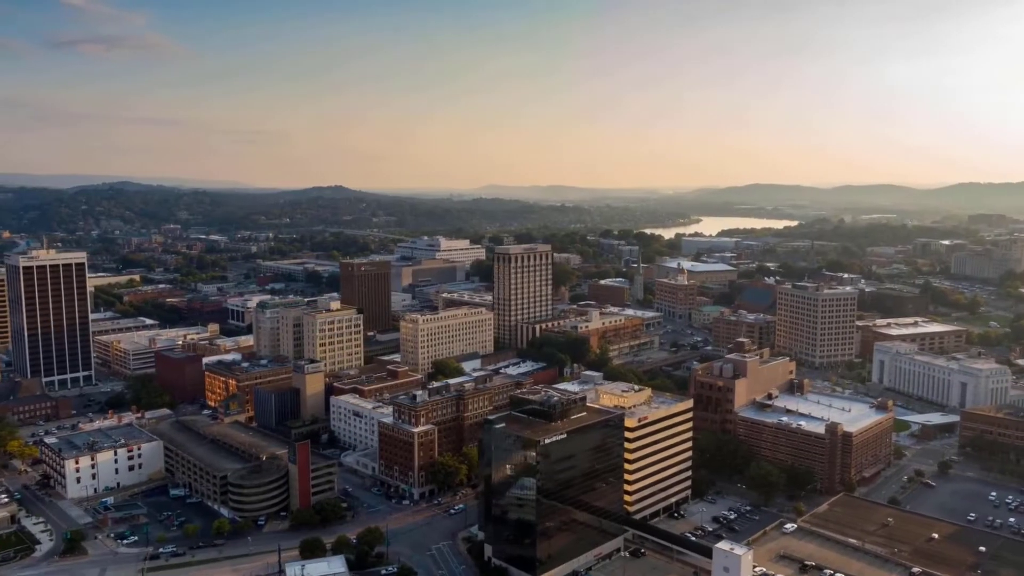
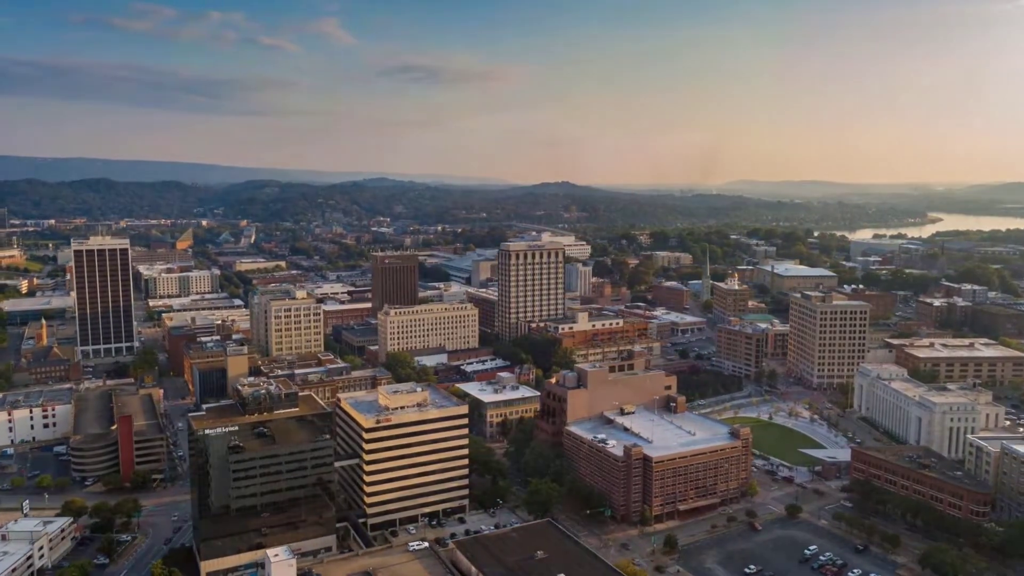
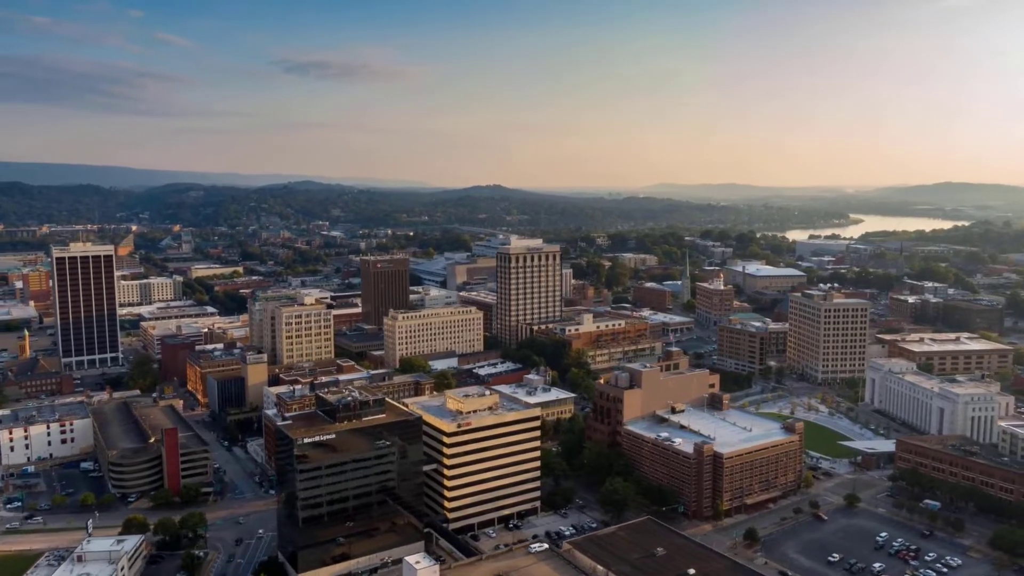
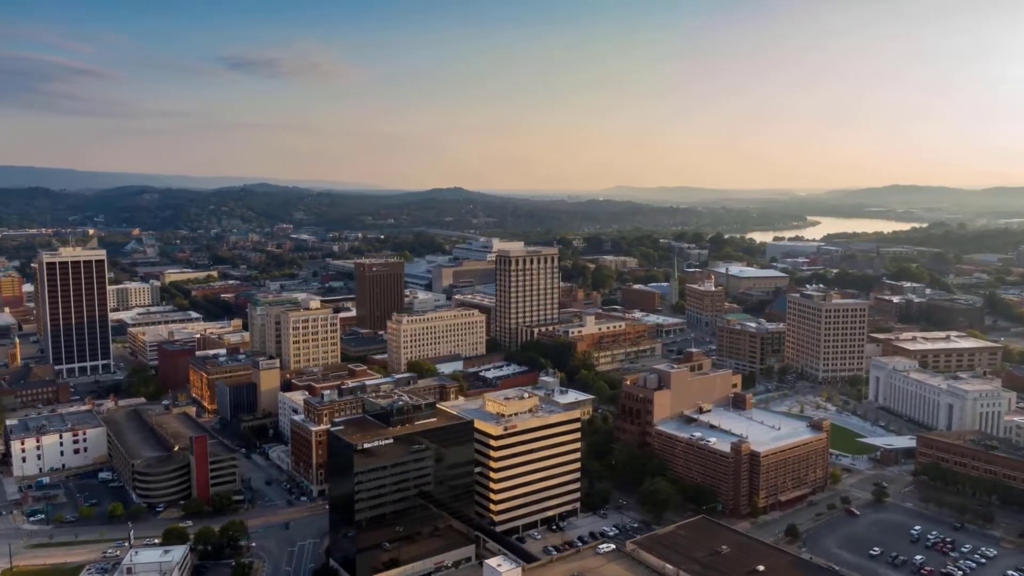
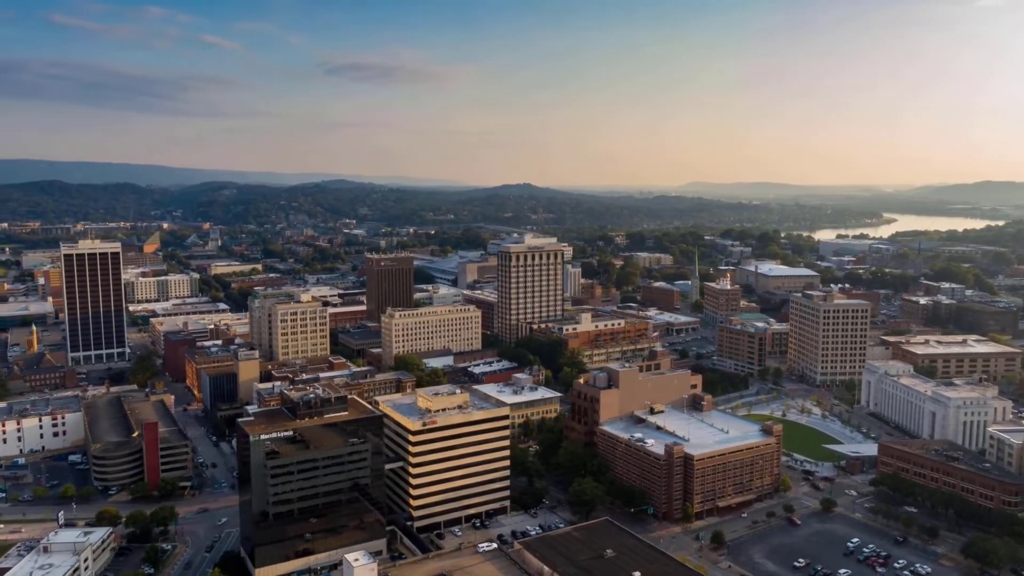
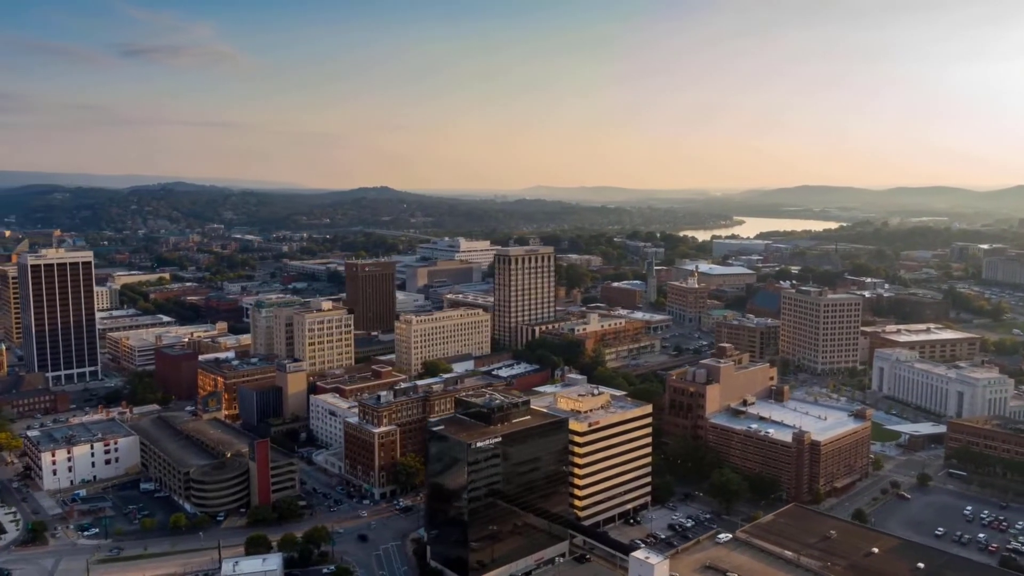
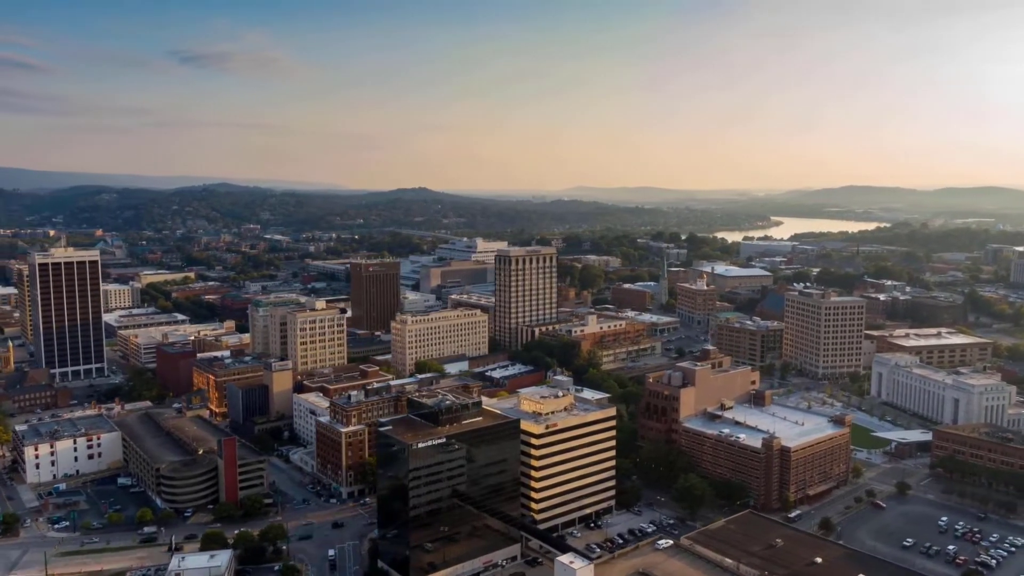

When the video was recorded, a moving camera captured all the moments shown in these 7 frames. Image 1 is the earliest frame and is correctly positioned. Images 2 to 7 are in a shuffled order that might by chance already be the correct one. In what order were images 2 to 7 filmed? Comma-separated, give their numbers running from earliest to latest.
6, 7, 4, 3, 5, 2
